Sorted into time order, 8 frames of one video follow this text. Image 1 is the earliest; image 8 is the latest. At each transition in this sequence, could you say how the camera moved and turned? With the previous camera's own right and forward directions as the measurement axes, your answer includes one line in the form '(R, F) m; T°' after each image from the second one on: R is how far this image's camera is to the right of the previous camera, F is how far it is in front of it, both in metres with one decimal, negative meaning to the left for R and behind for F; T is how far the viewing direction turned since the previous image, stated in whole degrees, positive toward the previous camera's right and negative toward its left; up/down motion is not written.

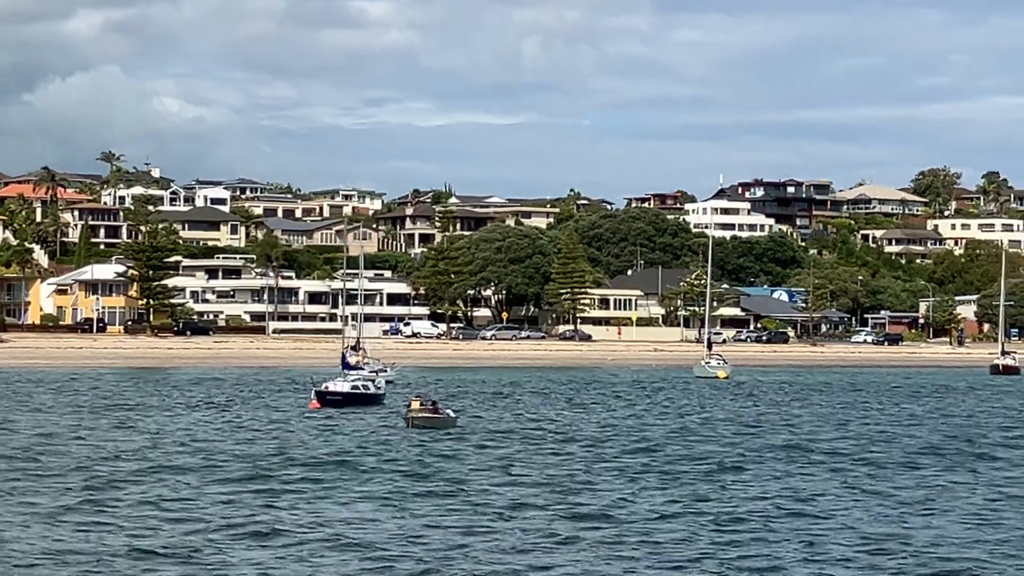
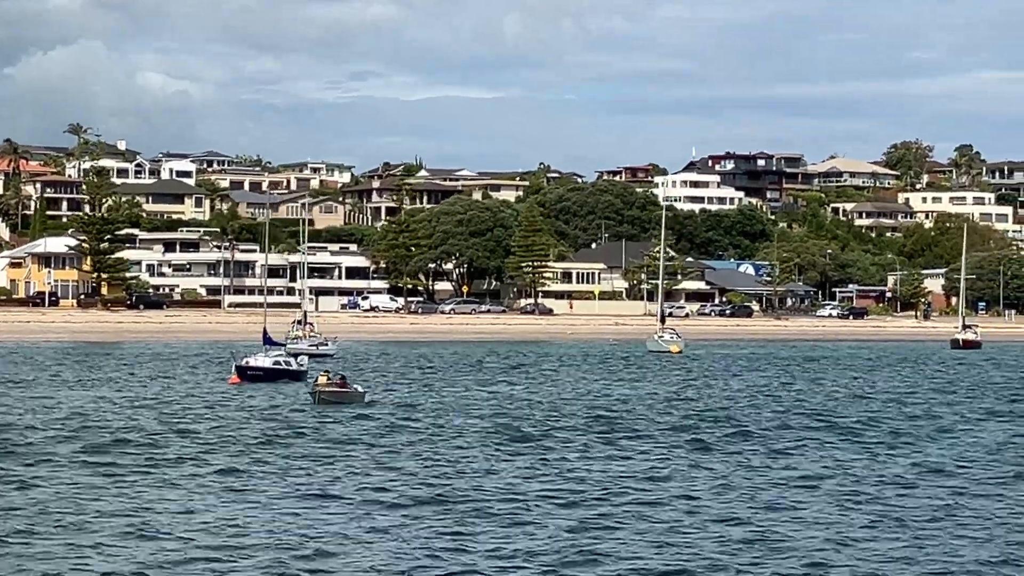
(+1.1, +1.0) m; 0°
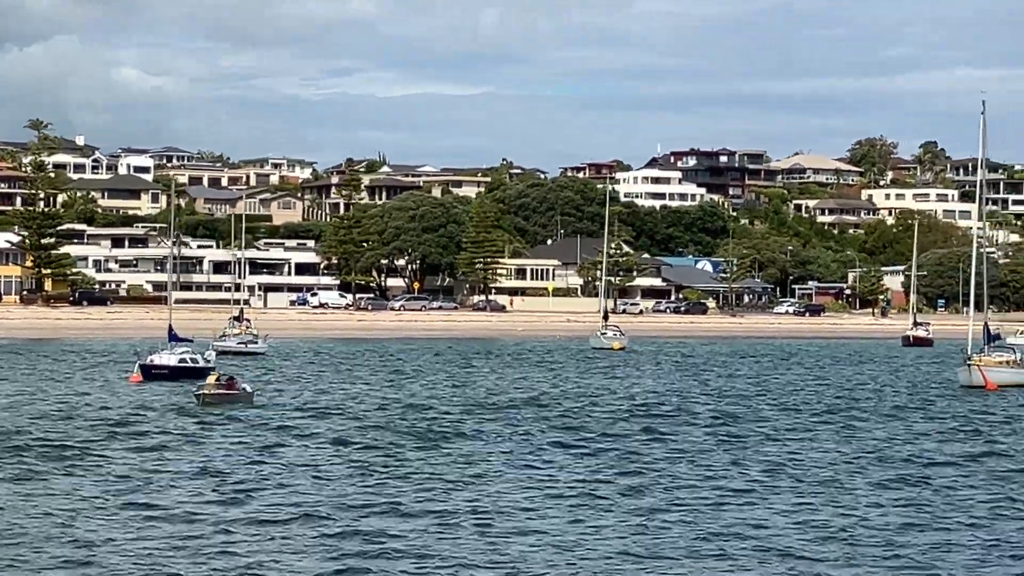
(+1.2, +1.0) m; +1°
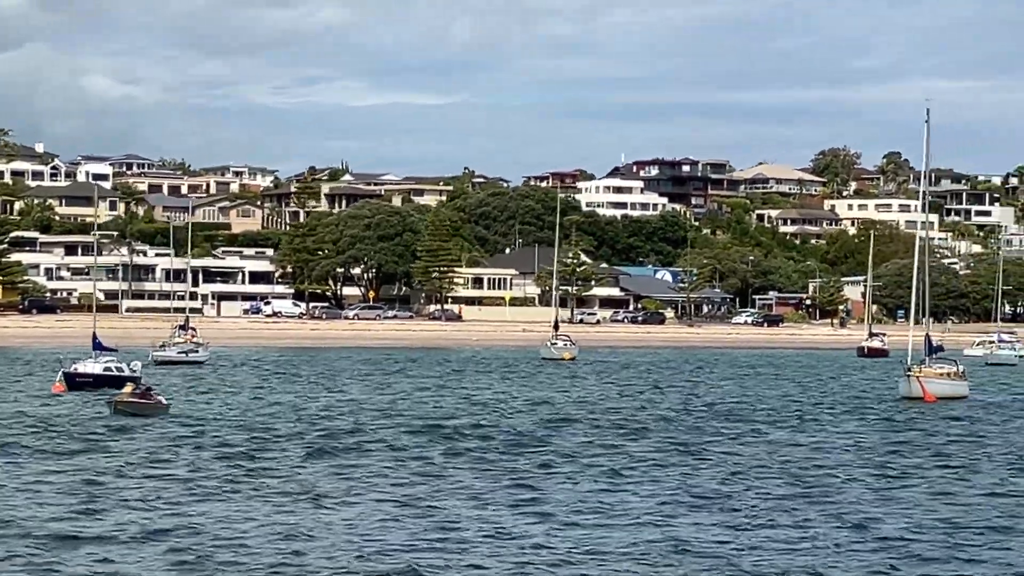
(+0.7, +0.7) m; +1°
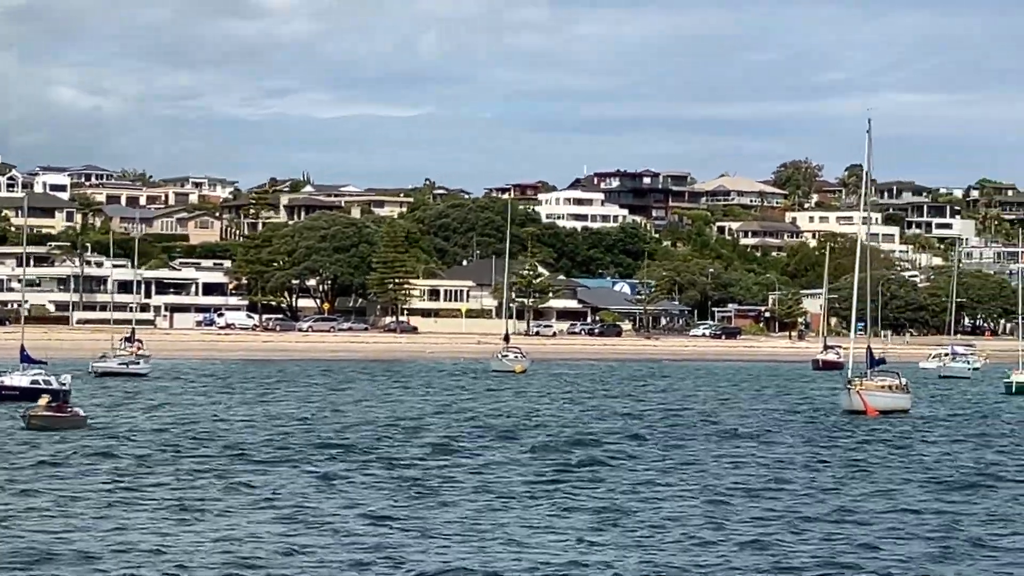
(+0.6, +0.6) m; +1°
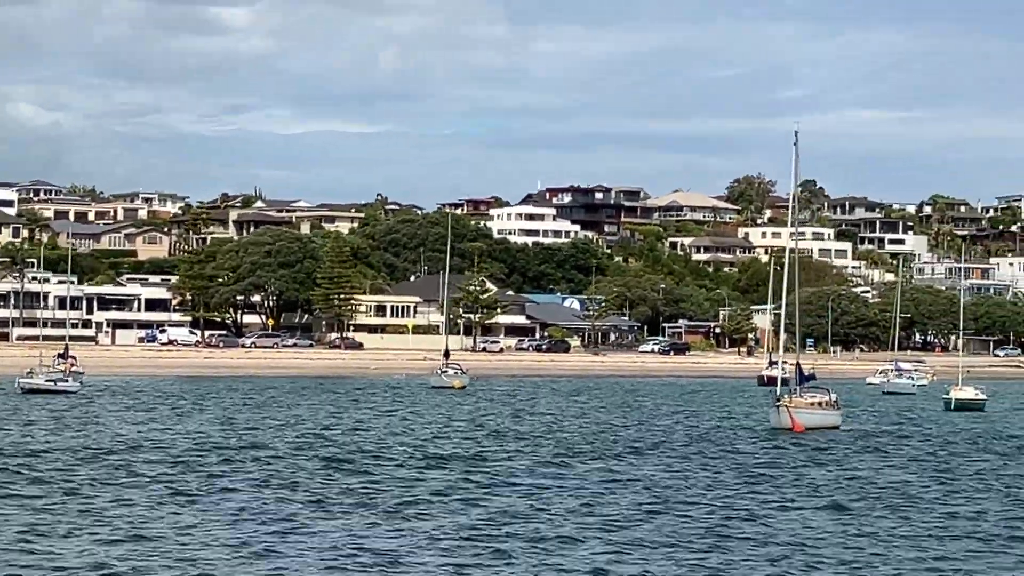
(+0.7, +0.7) m; +1°
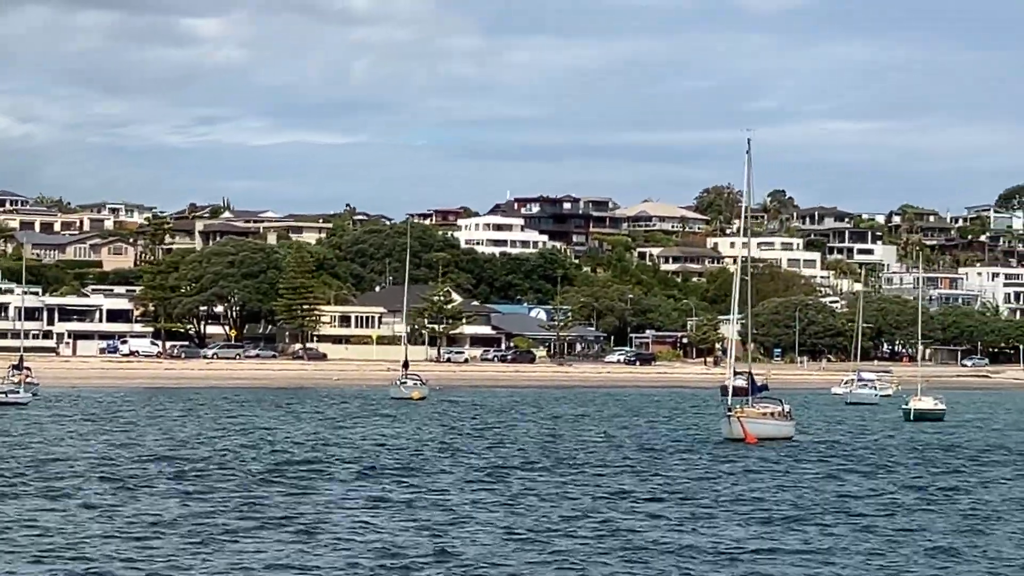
(+0.5, +0.5) m; +1°
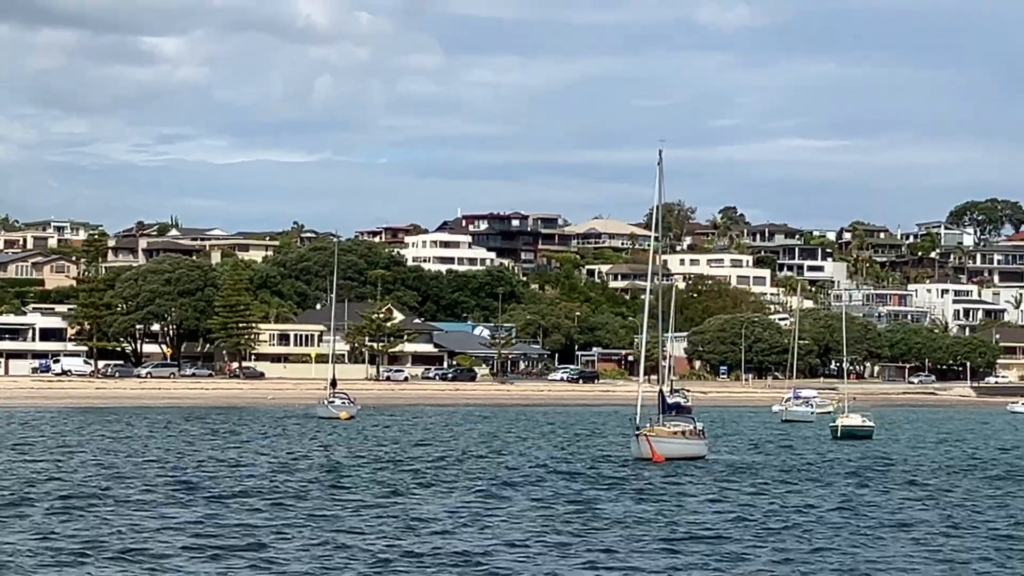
(+1.0, +1.1) m; +1°
